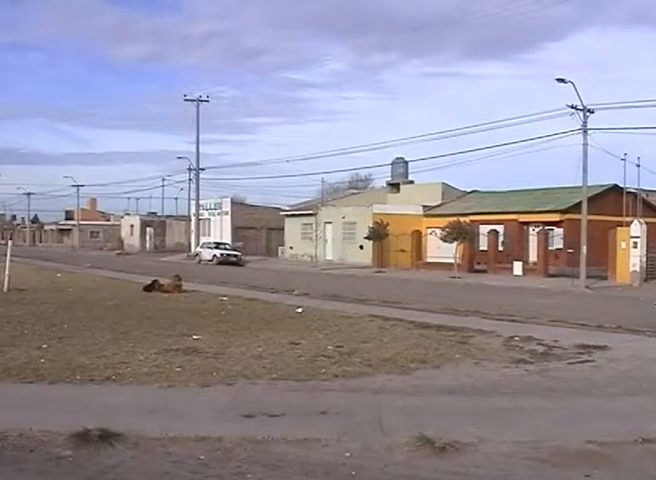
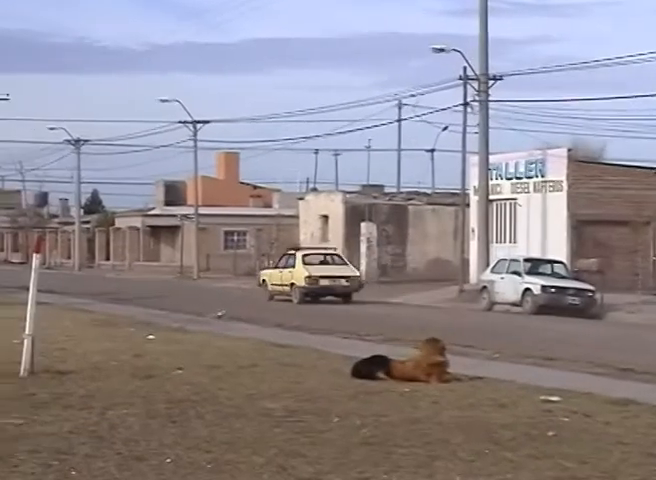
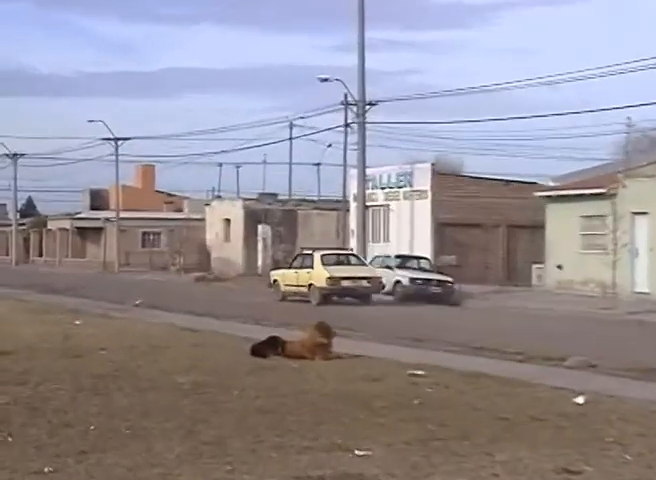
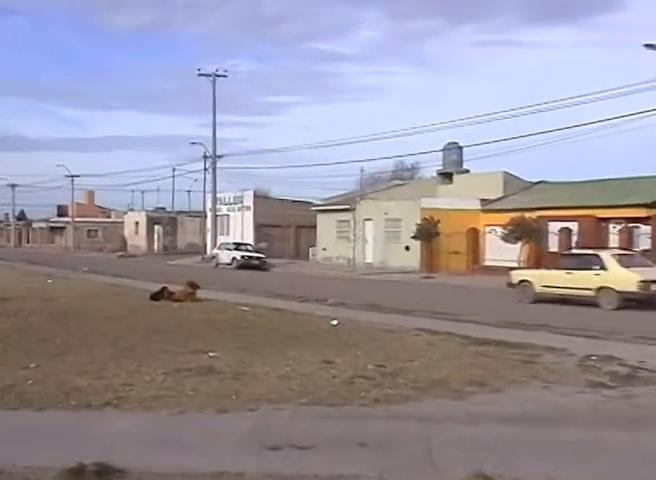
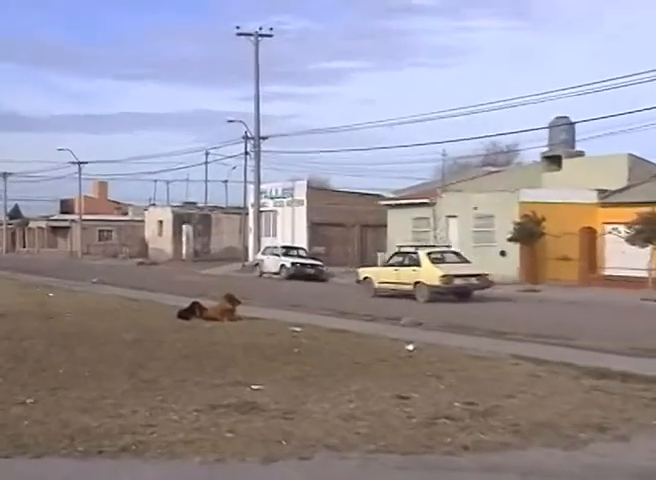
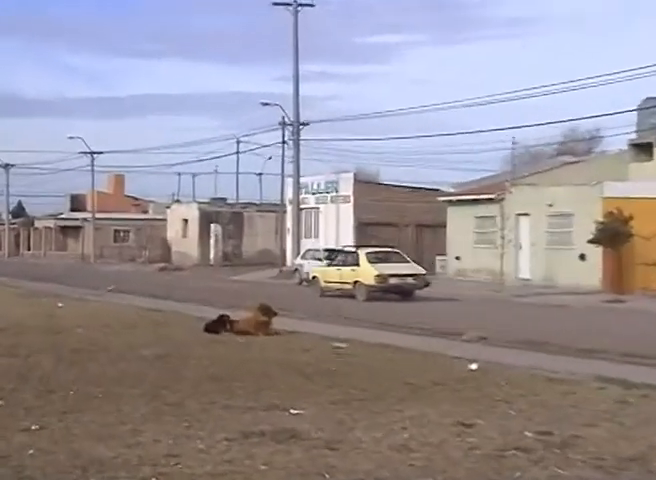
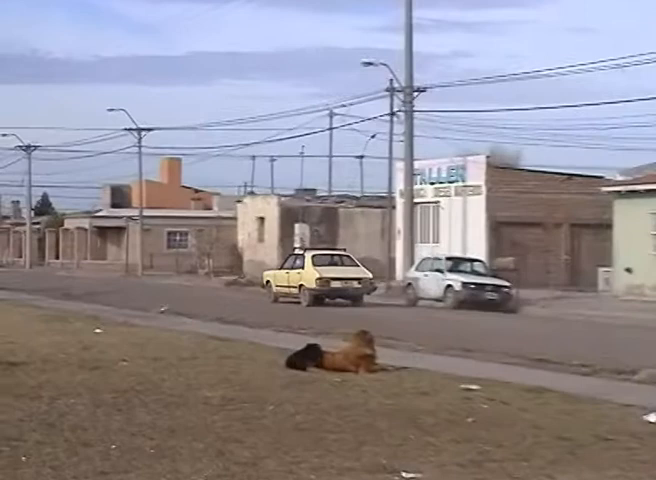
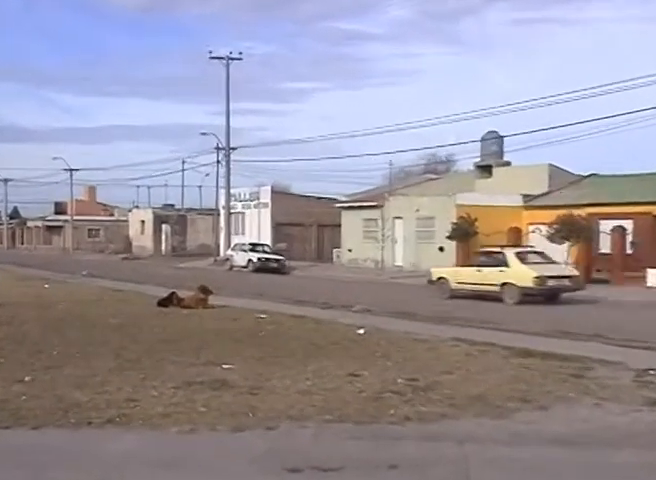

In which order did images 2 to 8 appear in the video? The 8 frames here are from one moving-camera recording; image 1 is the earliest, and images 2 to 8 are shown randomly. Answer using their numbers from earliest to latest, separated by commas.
4, 8, 5, 6, 3, 7, 2
